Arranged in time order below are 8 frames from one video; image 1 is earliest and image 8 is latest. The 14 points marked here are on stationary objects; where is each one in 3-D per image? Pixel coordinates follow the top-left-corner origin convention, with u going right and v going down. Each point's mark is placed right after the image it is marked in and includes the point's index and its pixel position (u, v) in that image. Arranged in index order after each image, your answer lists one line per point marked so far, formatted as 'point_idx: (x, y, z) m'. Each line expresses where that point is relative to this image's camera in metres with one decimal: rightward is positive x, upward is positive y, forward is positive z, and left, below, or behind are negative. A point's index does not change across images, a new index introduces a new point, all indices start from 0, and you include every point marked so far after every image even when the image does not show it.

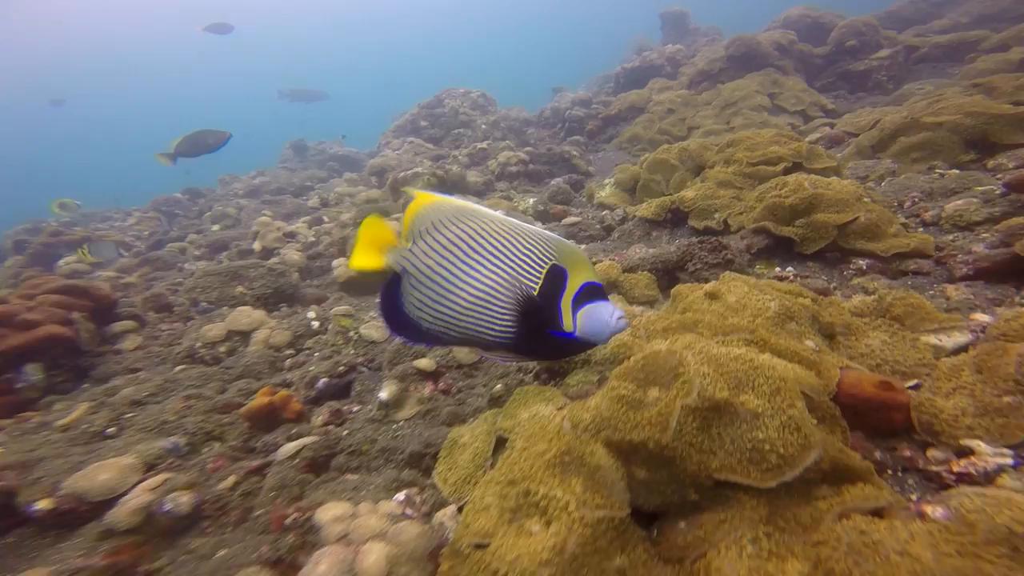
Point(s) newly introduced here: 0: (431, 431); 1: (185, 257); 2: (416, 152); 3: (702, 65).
0: (-0.7, -1.5, +3.7) m
1: (-9.7, +0.8, +11.2) m
2: (-5.0, +6.4, +18.9) m
3: (+8.3, +9.8, +17.4) m
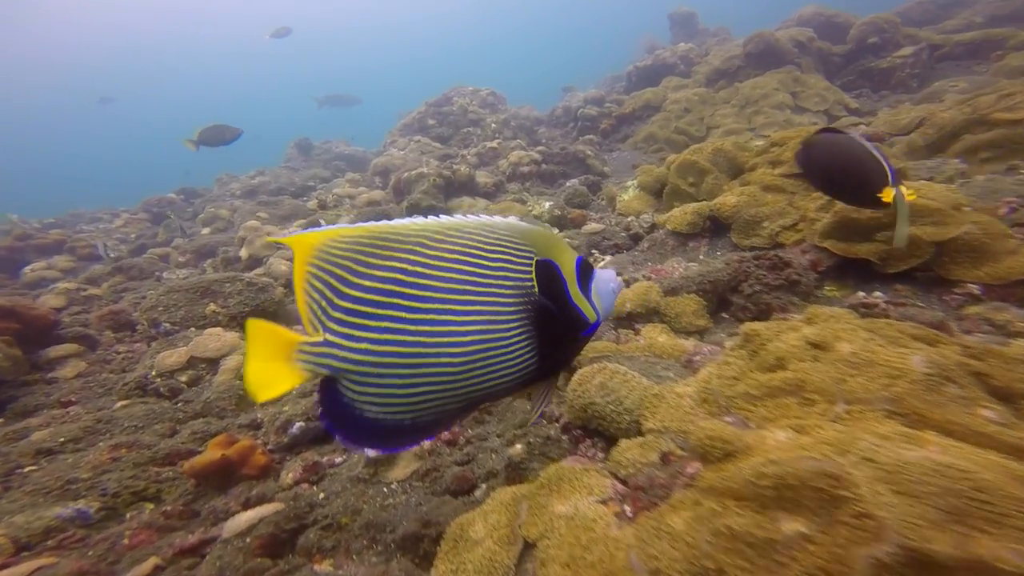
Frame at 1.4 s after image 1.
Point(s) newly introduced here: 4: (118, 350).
0: (-0.6, -1.7, +3.0) m
1: (-9.5, +0.6, +10.5) m
2: (-4.7, +6.2, +18.2) m
3: (+8.6, +9.5, +16.7) m
4: (-6.1, -1.0, +6.0) m
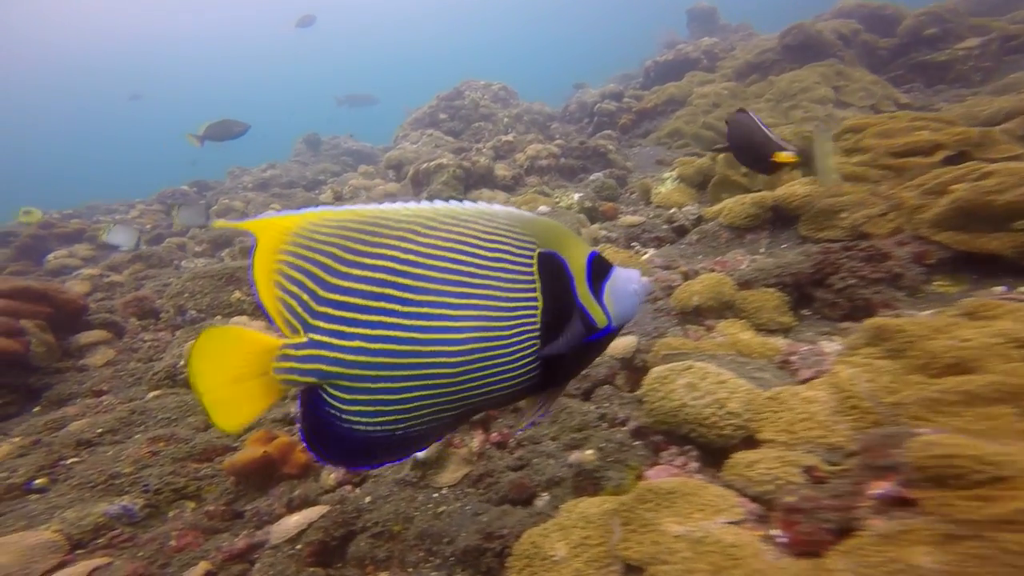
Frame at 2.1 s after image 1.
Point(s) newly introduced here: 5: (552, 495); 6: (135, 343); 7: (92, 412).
0: (-0.2, -1.6, +2.7) m
1: (-8.9, +0.9, +10.4) m
2: (-3.8, +6.5, +18.0) m
3: (+9.6, +9.5, +16.2) m
4: (-5.6, -0.7, +5.9) m
5: (+0.3, -1.4, +2.7) m
6: (-5.6, -0.8, +5.8) m
7: (-4.8, -1.4, +4.5) m
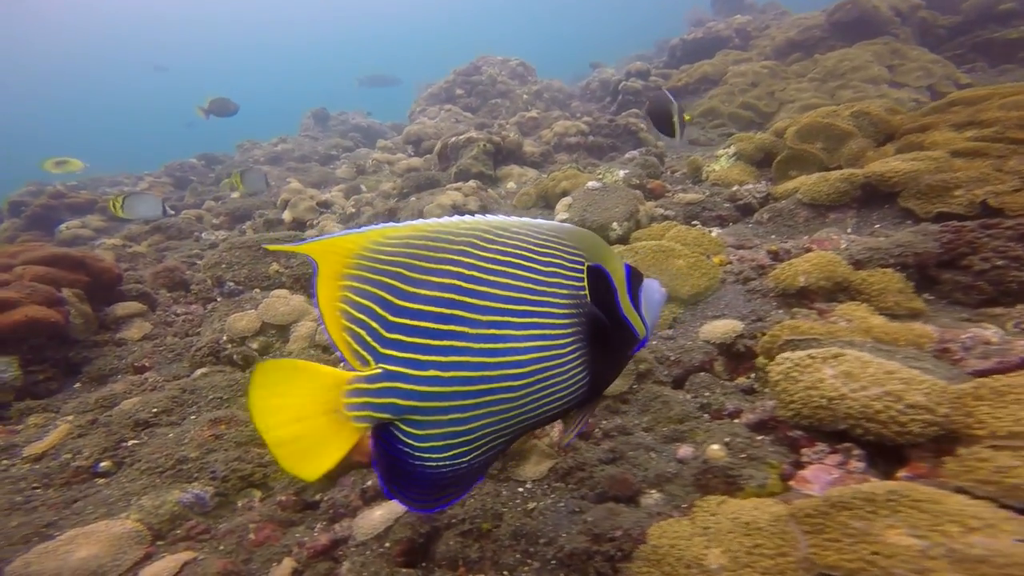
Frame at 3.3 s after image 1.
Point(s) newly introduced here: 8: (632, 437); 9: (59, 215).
0: (+0.5, -1.4, +2.4) m
1: (-8.0, +1.7, +10.2) m
2: (-2.6, +7.4, +17.4) m
3: (+10.8, +9.9, +15.3) m
4: (-4.8, -0.3, +5.7) m
5: (+0.9, -1.3, +2.4) m
6: (-4.9, -0.3, +5.6) m
7: (-4.1, -1.0, +4.3) m
8: (+0.8, -1.0, +2.8) m
9: (-13.3, +2.3, +11.8) m
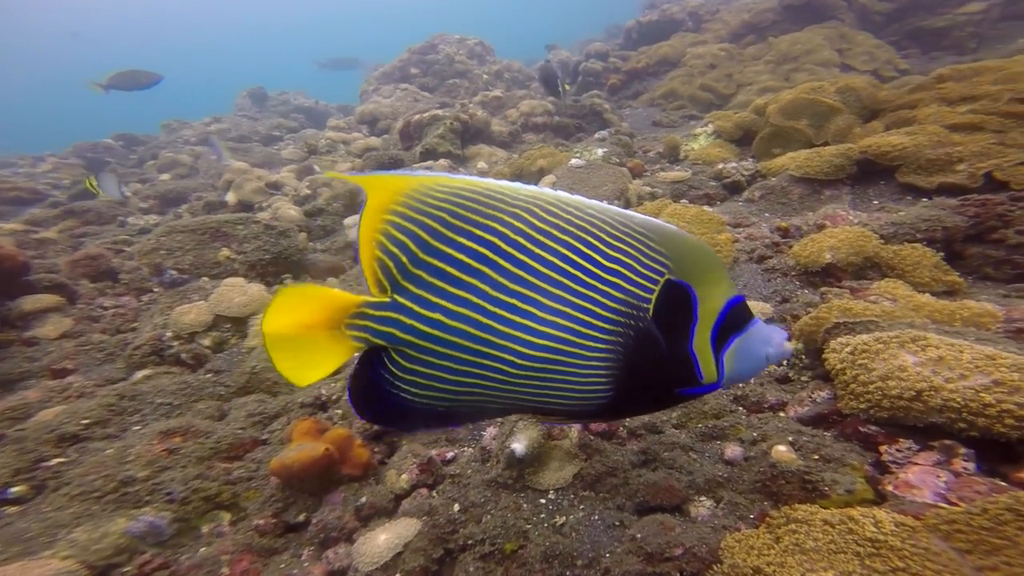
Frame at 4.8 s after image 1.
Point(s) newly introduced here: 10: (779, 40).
0: (+0.7, -1.3, +2.1) m
1: (-8.6, +1.8, +8.9) m
2: (-4.2, +7.9, +16.4) m
3: (+9.3, +10.7, +15.5) m
4: (-5.0, -0.2, +4.8) m
5: (+1.1, -1.2, +2.1) m
6: (-5.0, -0.3, +4.7) m
7: (-4.1, -1.0, +3.5) m
8: (+1.0, -0.9, +2.5) m
9: (-14.1, +2.3, +9.9) m
10: (+9.4, +8.7, +13.7) m
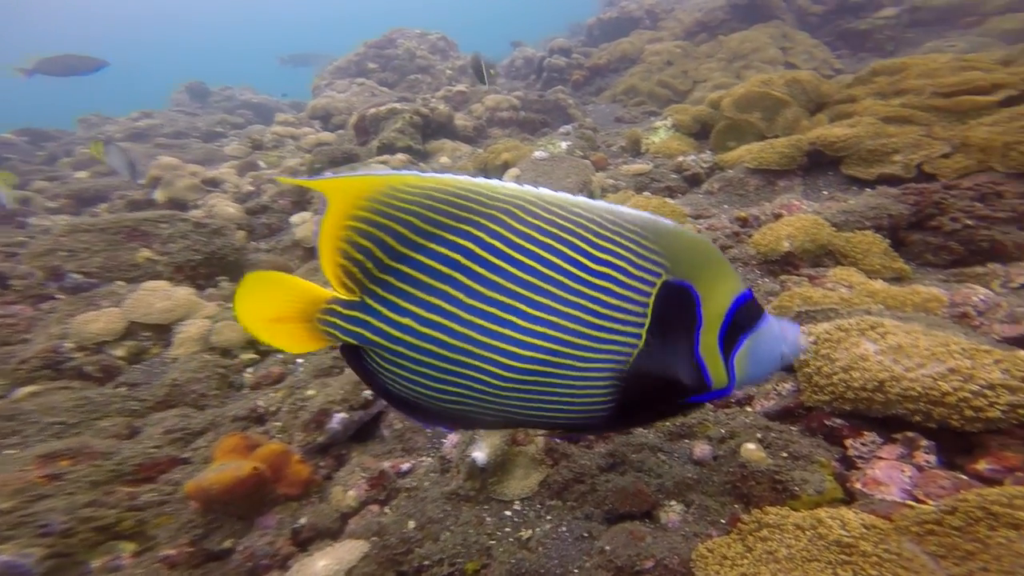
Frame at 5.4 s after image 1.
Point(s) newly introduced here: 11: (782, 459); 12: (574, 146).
0: (+0.5, -1.3, +2.0) m
1: (-9.4, +1.6, +8.0) m
2: (-5.7, +7.9, +15.7) m
3: (+7.7, +11.1, +15.9) m
4: (-5.4, -0.4, +4.2) m
5: (+0.9, -1.1, +2.0) m
6: (-5.4, -0.4, +4.1) m
7: (-4.4, -1.1, +3.0) m
8: (+0.7, -0.9, +2.4) m
9: (-15.0, +1.9, +8.6) m
10: (+7.9, +9.1, +14.1) m
11: (+1.3, -0.8, +1.9) m
12: (+1.2, +2.7, +7.5) m
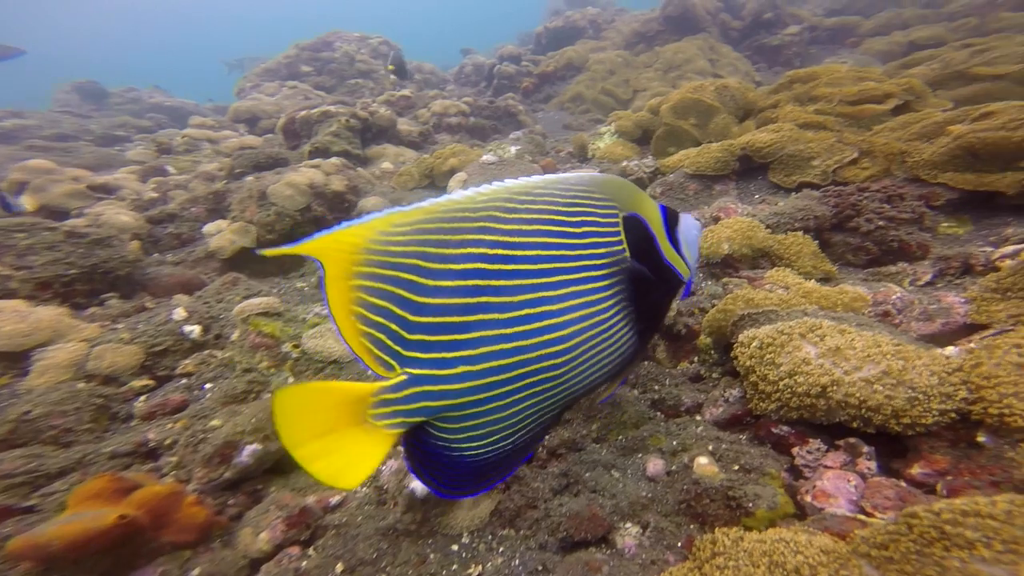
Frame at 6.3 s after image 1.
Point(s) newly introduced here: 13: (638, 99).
0: (+0.2, -1.4, +1.9) m
1: (-10.4, +1.1, +6.7) m
2: (-7.8, +7.4, +14.9) m
3: (+5.4, +11.1, +16.5) m
4: (-5.9, -0.7, +3.4) m
5: (+0.7, -1.2, +1.9) m
6: (-5.9, -0.7, +3.3) m
7: (-4.7, -1.4, +2.3) m
8: (+0.4, -1.0, +2.3) m
9: (-16.0, +1.3, +6.7) m
10: (+5.9, +9.1, +14.8) m
11: (+1.1, -0.9, +1.9) m
12: (+0.2, +2.6, +7.5) m
13: (+3.9, +5.9, +12.0) m
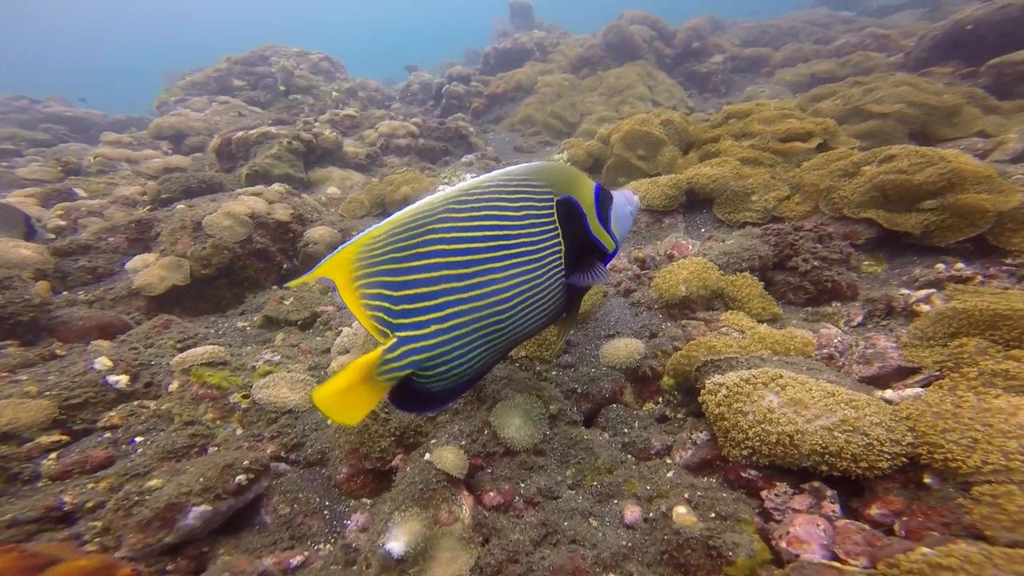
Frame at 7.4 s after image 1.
0: (+0.2, -1.6, +1.8) m
1: (-11.0, +0.4, +5.5) m
2: (-9.5, +6.5, +14.1) m
3: (+3.3, +10.4, +17.4) m
4: (-6.1, -1.1, +2.6) m
5: (+0.6, -1.4, +1.9) m
6: (-6.1, -1.2, +2.6) m
7: (-4.8, -1.8, +1.7) m
8: (+0.3, -1.3, +2.3) m
9: (-16.5, +0.5, +4.8) m
10: (+4.0, +8.4, +15.7) m
11: (+1.0, -1.1, +1.9) m
12: (-0.6, +2.1, +7.5) m
13: (+2.5, +5.3, +12.6) m
